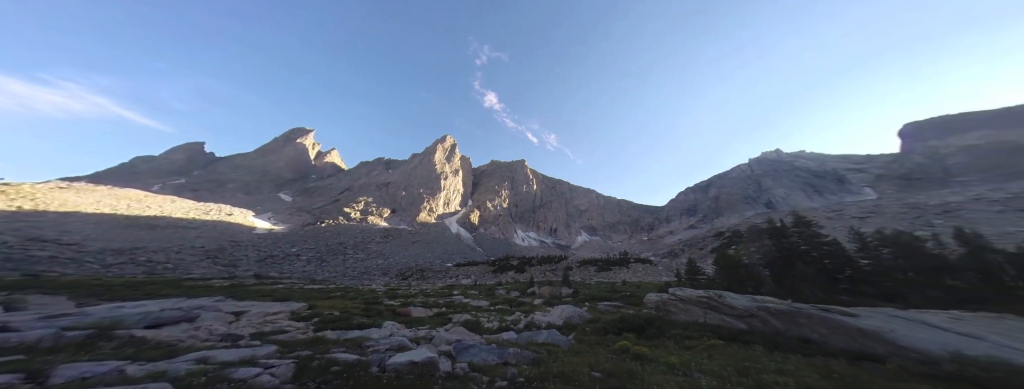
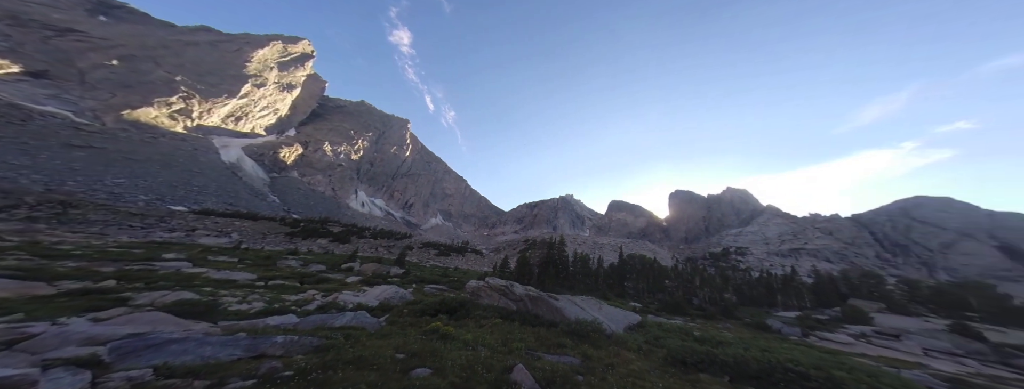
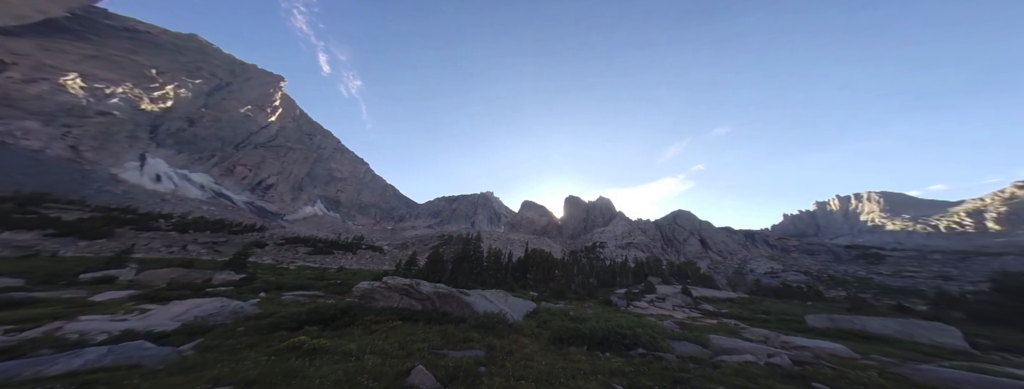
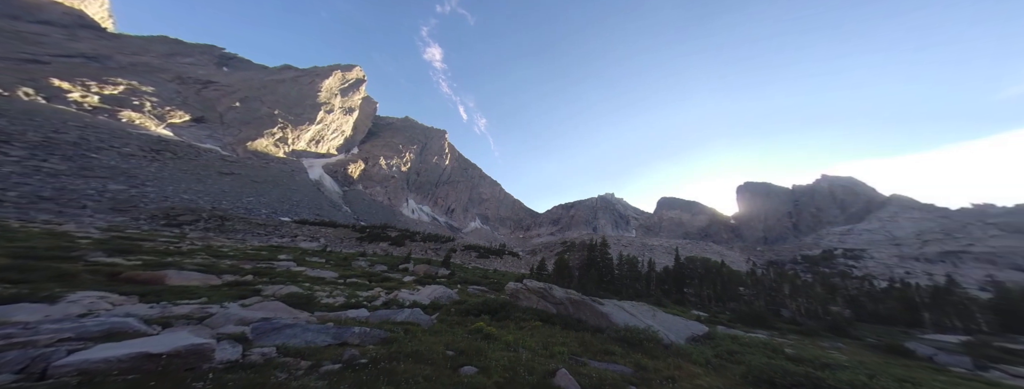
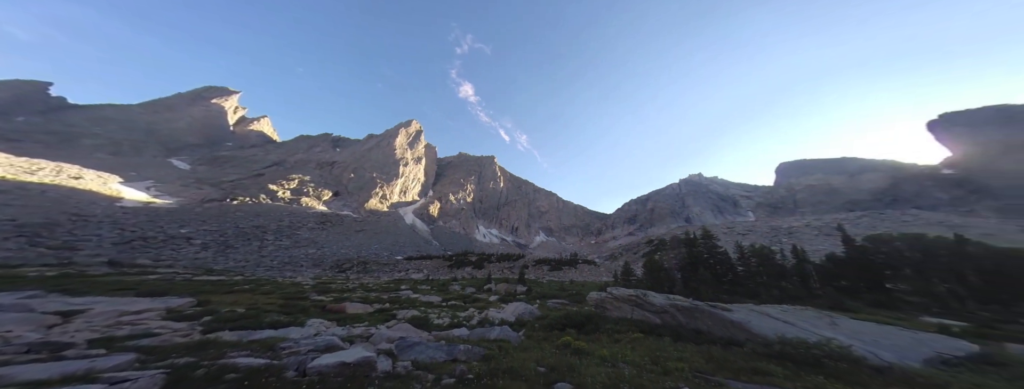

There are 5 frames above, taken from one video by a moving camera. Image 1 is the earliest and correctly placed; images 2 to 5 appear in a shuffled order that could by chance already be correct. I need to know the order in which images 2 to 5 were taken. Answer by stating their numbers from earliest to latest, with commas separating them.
5, 4, 2, 3
